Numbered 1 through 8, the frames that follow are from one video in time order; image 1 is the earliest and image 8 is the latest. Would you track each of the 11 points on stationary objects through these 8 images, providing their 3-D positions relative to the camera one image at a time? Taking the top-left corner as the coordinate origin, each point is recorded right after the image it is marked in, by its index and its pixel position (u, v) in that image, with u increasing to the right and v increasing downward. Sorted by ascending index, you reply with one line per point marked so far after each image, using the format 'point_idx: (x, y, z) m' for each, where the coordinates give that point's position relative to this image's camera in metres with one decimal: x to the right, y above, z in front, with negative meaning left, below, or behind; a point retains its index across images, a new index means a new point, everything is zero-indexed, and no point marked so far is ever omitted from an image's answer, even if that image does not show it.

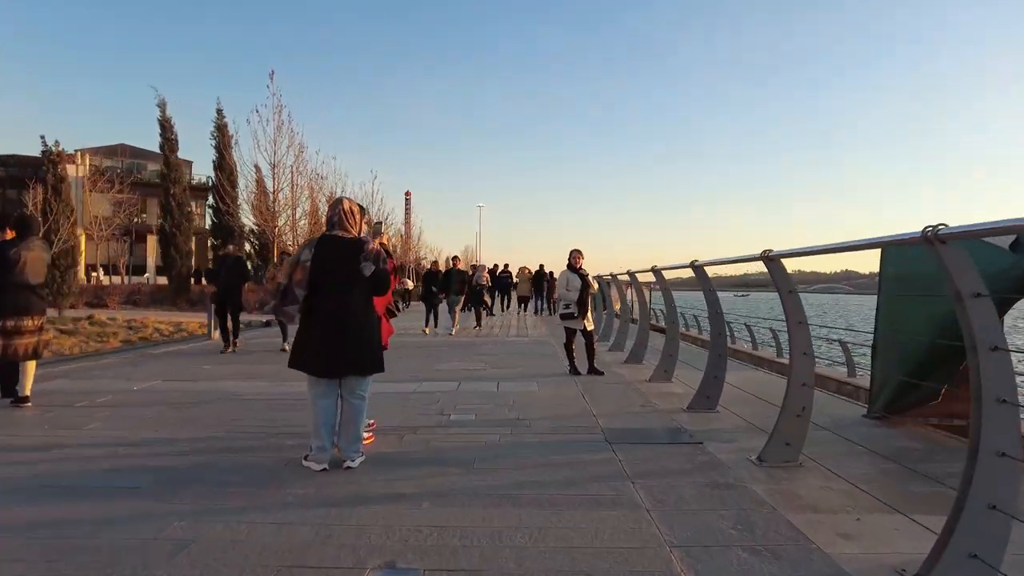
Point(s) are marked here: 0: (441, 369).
0: (-1.0, -1.2, +9.3) m
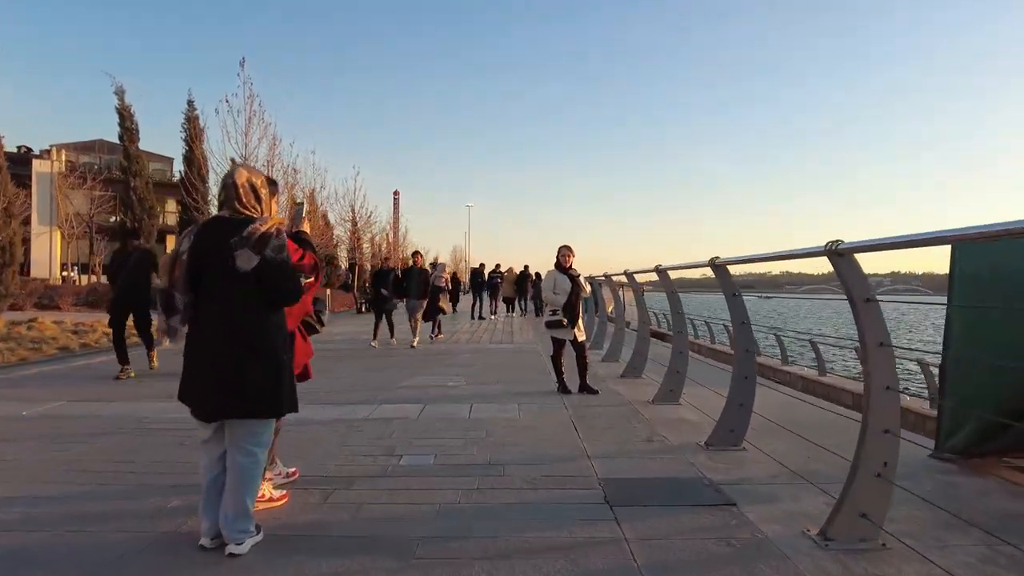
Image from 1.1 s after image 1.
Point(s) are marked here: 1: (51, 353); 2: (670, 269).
0: (-1.3, -1.2, +7.9) m
1: (-8.6, -1.2, +12.3) m
2: (+1.7, +0.2, +6.9) m
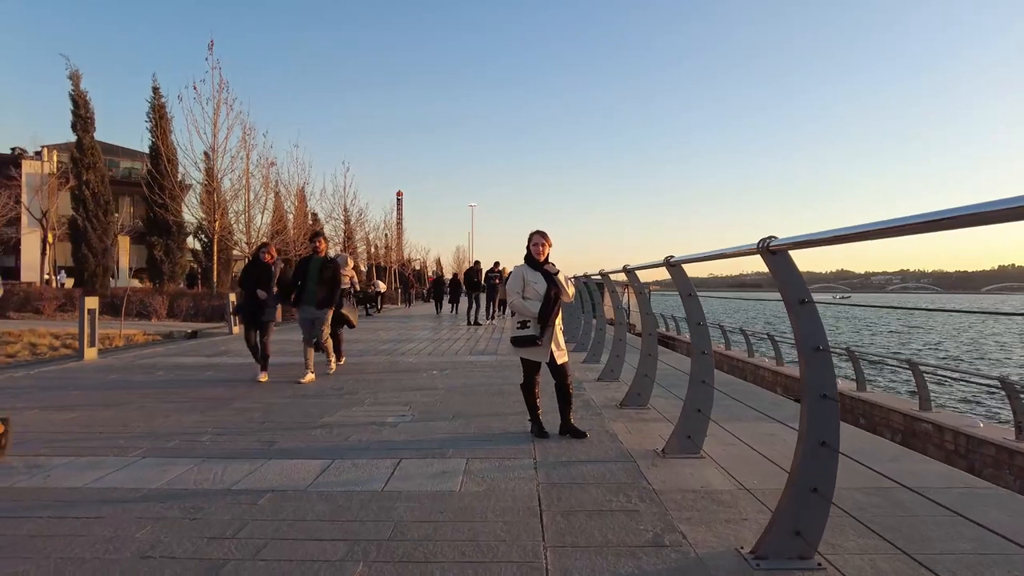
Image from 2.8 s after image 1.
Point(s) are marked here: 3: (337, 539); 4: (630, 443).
0: (-1.7, -1.2, +5.8) m
1: (-8.9, -1.3, +10.3) m
2: (+1.3, +0.2, +4.7) m
3: (-0.9, -1.3, +3.3) m
4: (+0.9, -1.2, +5.2) m
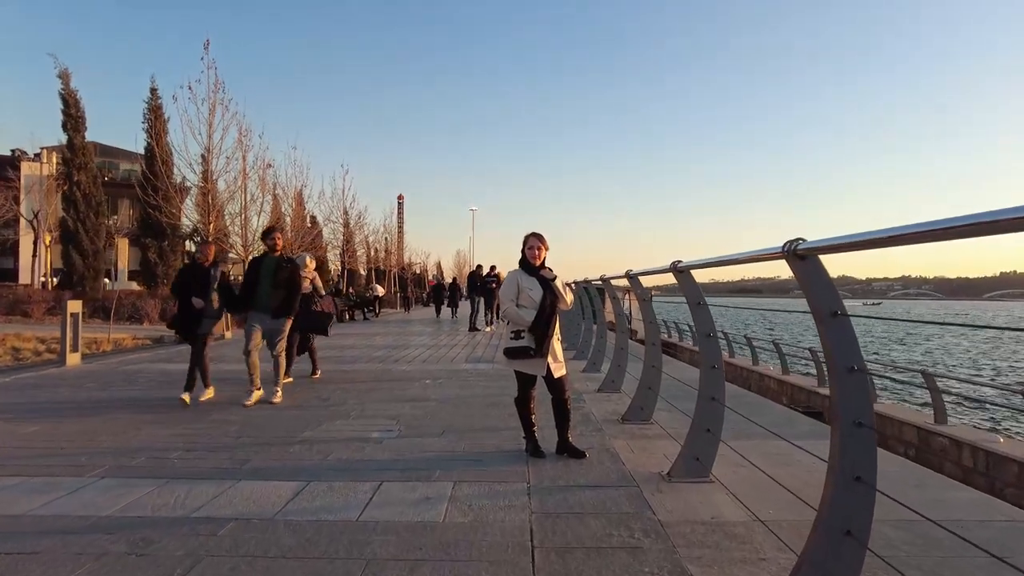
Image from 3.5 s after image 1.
0: (-1.7, -1.3, +5.4) m
1: (-9.0, -1.3, +9.9) m
2: (+1.2, +0.1, +4.3) m
3: (-1.0, -1.3, +2.9) m
4: (+0.9, -1.3, +4.8) m
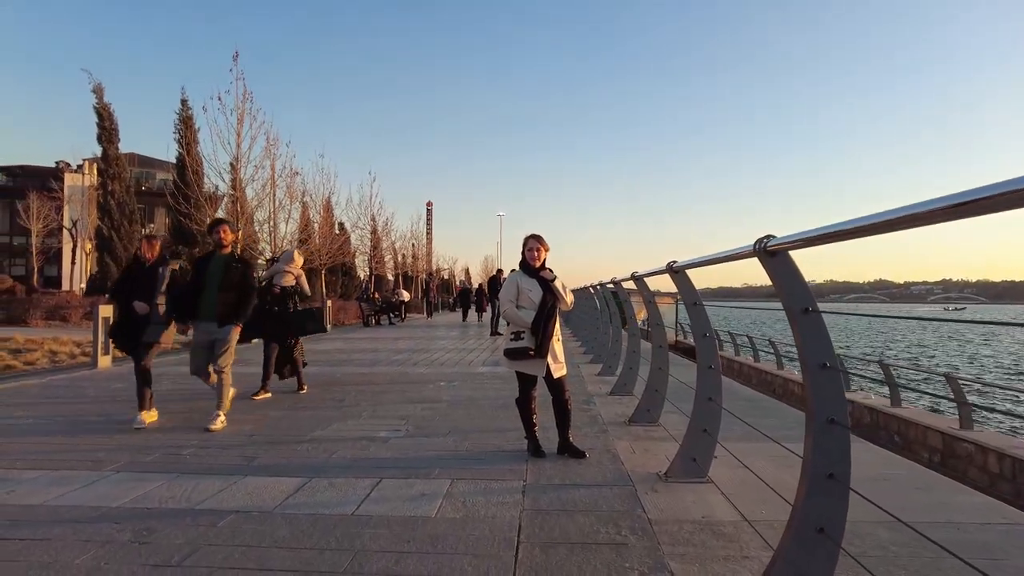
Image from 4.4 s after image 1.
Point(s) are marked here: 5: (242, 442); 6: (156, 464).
0: (-1.7, -1.3, +5.5) m
1: (-8.7, -1.4, +10.4) m
2: (+1.2, +0.1, +4.4) m
3: (-1.0, -1.3, +3.0) m
4: (+0.9, -1.3, +4.8) m
5: (-2.3, -1.3, +5.6) m
6: (-2.7, -1.3, +4.9) m
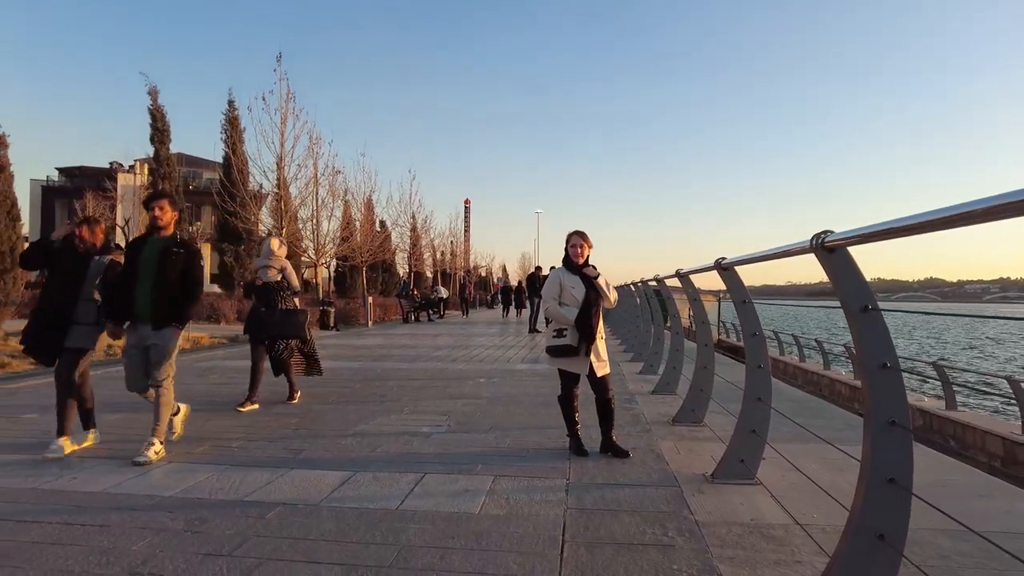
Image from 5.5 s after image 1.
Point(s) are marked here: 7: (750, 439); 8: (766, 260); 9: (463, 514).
0: (-1.3, -1.3, +5.6) m
1: (-8.1, -1.3, +10.8) m
2: (+1.5, +0.2, +4.2) m
3: (-0.8, -1.3, +3.0) m
4: (+1.2, -1.3, +4.7) m
5: (-2.0, -1.3, +5.7) m
6: (-2.4, -1.3, +5.1) m
7: (+1.6, -1.0, +4.3) m
8: (+1.4, +0.2, +3.7) m
9: (-0.3, -1.3, +3.7) m
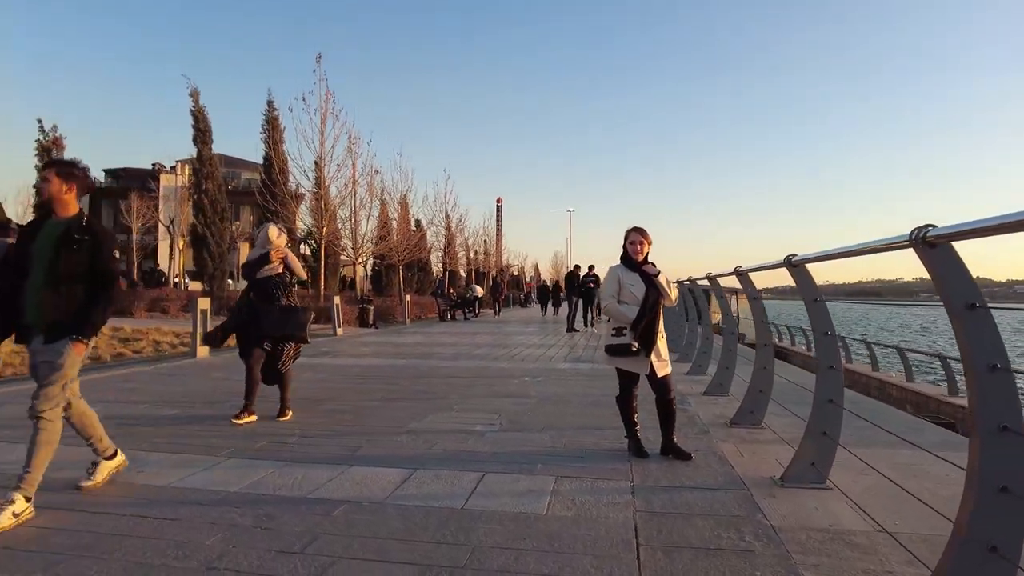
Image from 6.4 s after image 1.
0: (-0.9, -1.3, +5.6) m
1: (-7.4, -1.3, +11.1) m
2: (+1.9, +0.2, +4.1) m
3: (-0.5, -1.3, +3.0) m
4: (+1.6, -1.3, +4.6) m
5: (-1.5, -1.3, +5.7) m
6: (-1.9, -1.3, +5.1) m
7: (+2.0, -1.0, +4.2) m
8: (+1.8, +0.2, +3.6) m
9: (+0.1, -1.2, +3.6) m
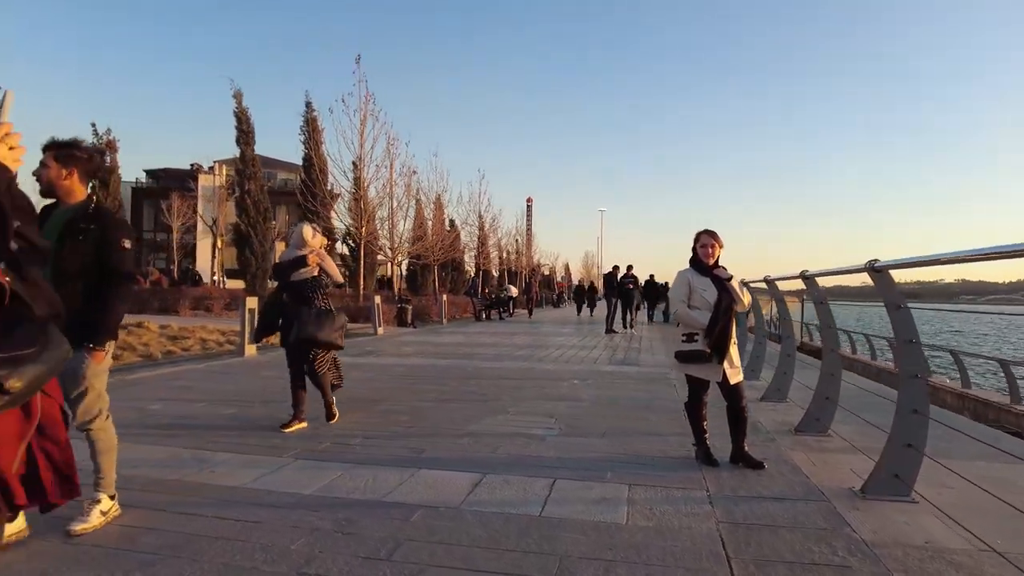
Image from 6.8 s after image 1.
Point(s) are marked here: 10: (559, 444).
0: (-0.4, -1.3, +5.5) m
1: (-6.6, -1.3, +11.4) m
2: (+2.3, +0.1, +4.0) m
3: (-0.1, -1.3, +3.0) m
4: (+2.1, -1.3, +4.5) m
5: (-1.0, -1.3, +5.7) m
6: (-1.4, -1.3, +5.1) m
7: (+2.4, -1.0, +4.0) m
8: (+2.3, +0.1, +3.4) m
9: (+0.5, -1.3, +3.5) m
10: (+0.4, -1.3, +5.4) m
